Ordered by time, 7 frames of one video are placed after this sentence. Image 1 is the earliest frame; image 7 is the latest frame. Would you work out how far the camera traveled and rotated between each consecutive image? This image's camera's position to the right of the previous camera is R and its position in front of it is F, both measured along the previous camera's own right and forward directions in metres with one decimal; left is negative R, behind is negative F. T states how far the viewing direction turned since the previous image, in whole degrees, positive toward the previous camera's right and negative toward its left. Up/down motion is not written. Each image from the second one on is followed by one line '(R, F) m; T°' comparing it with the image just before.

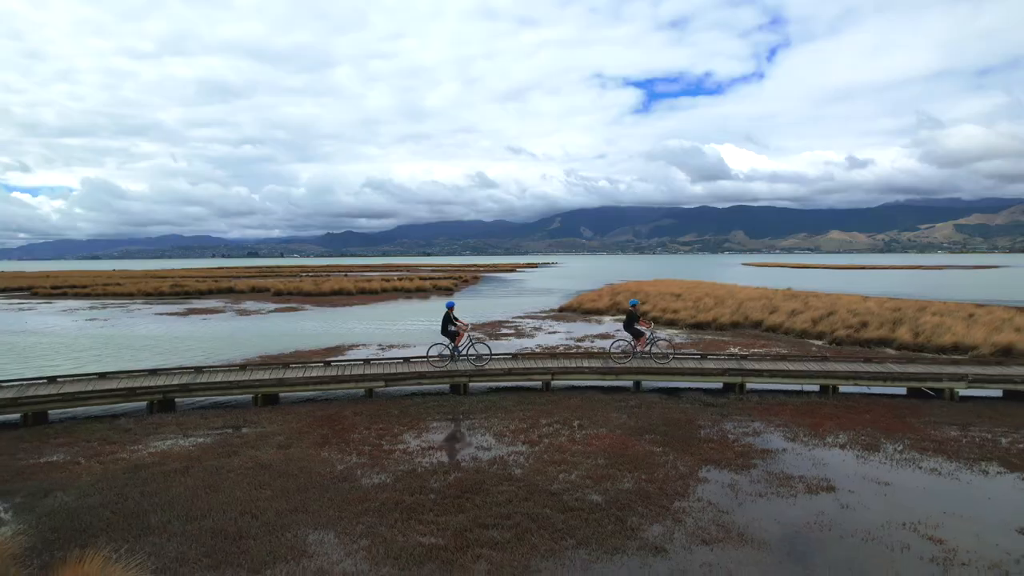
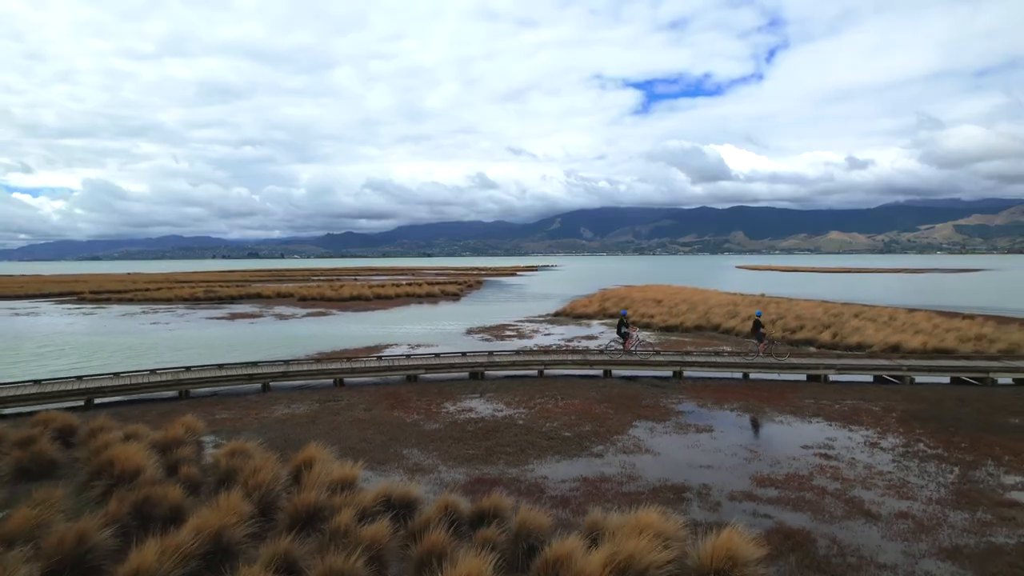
(-0.1, -4.3) m; 0°
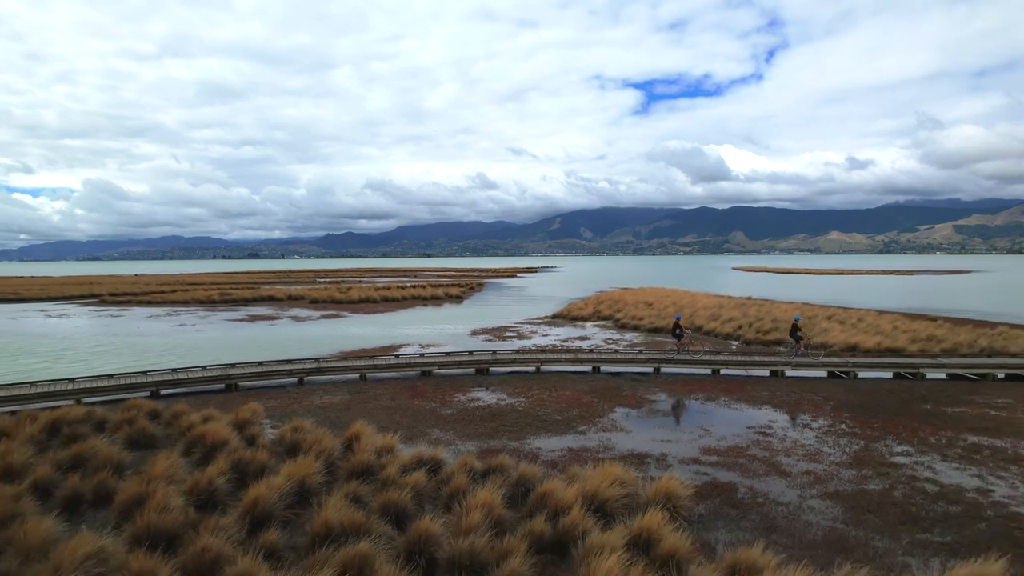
(0.0, -2.4) m; 0°
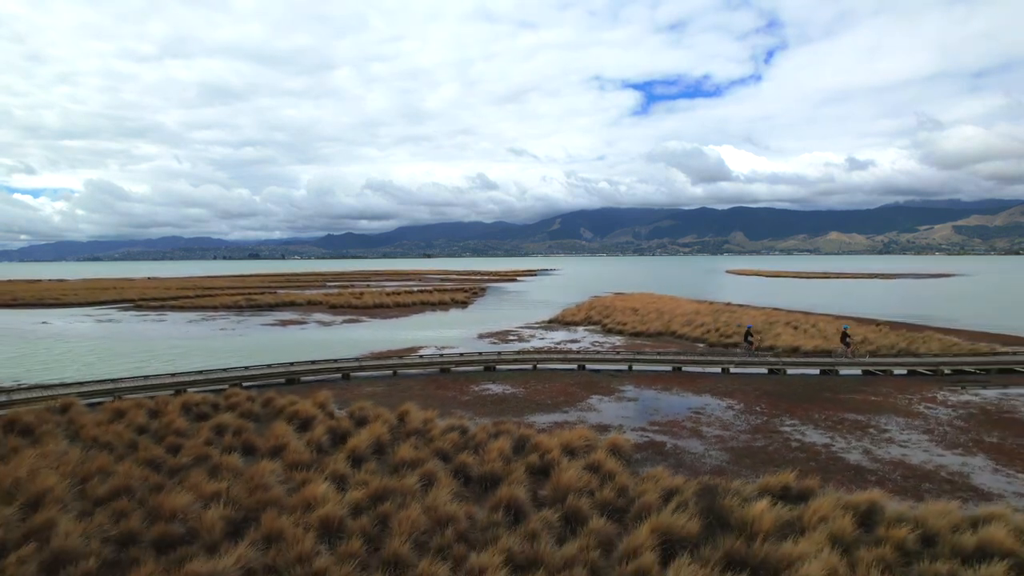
(0.0, -4.4) m; 0°
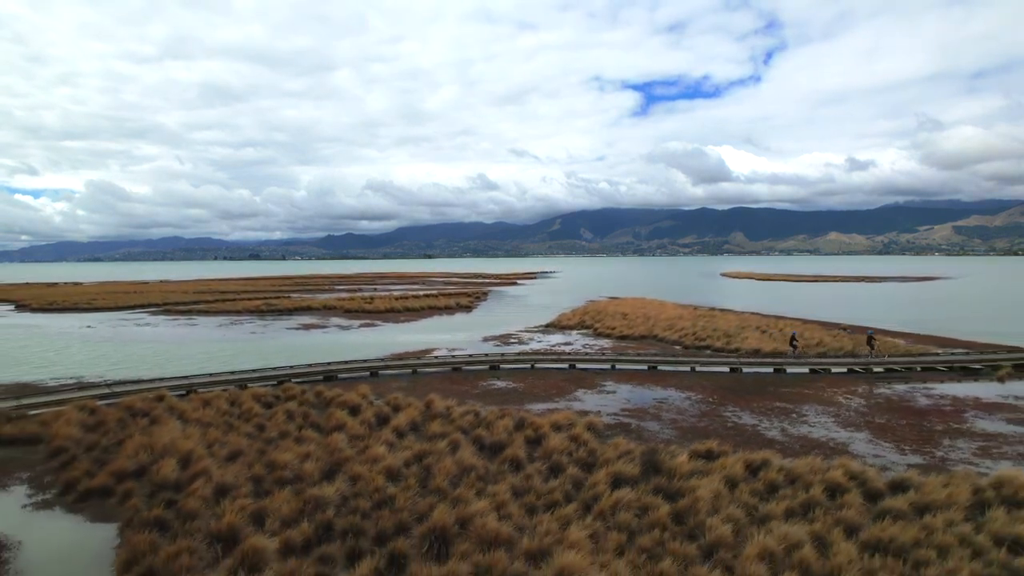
(0.0, -4.1) m; 0°
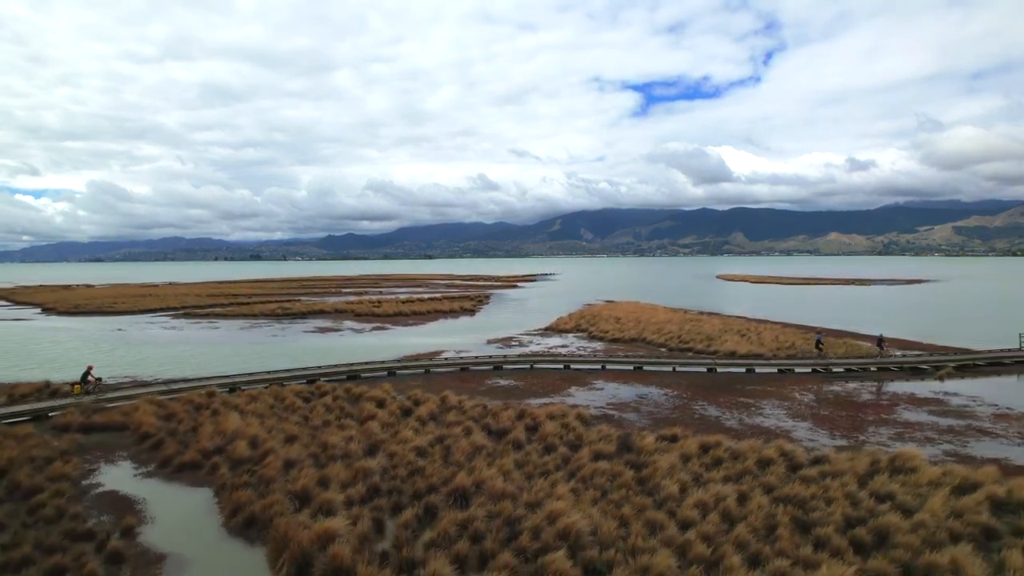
(0.0, -3.3) m; 0°
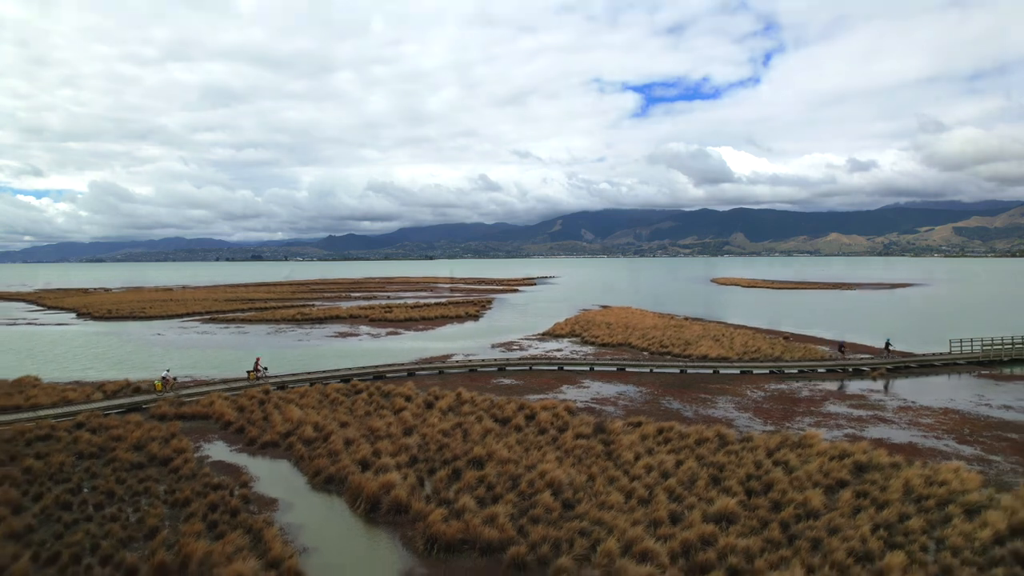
(0.0, -5.0) m; 0°
